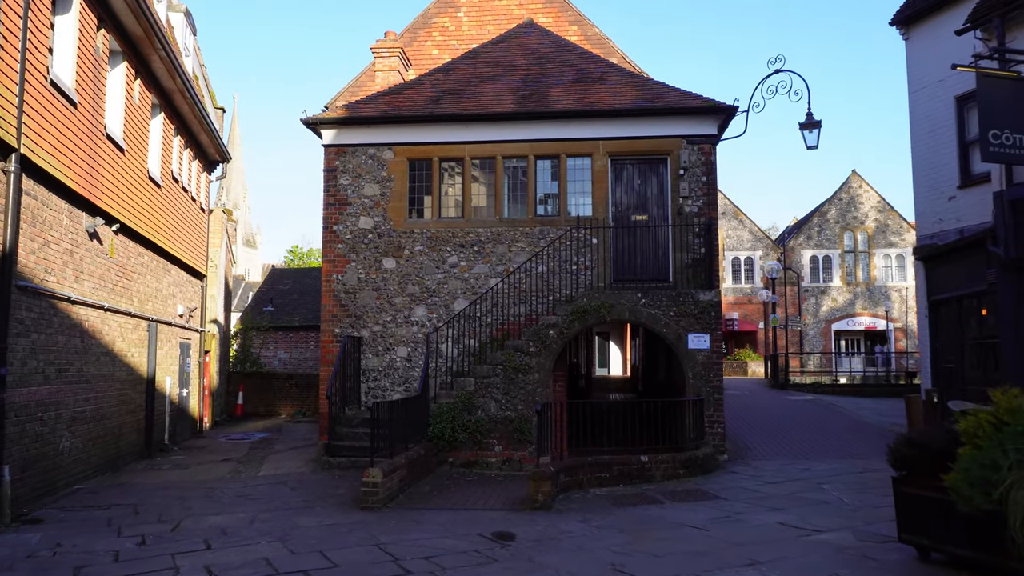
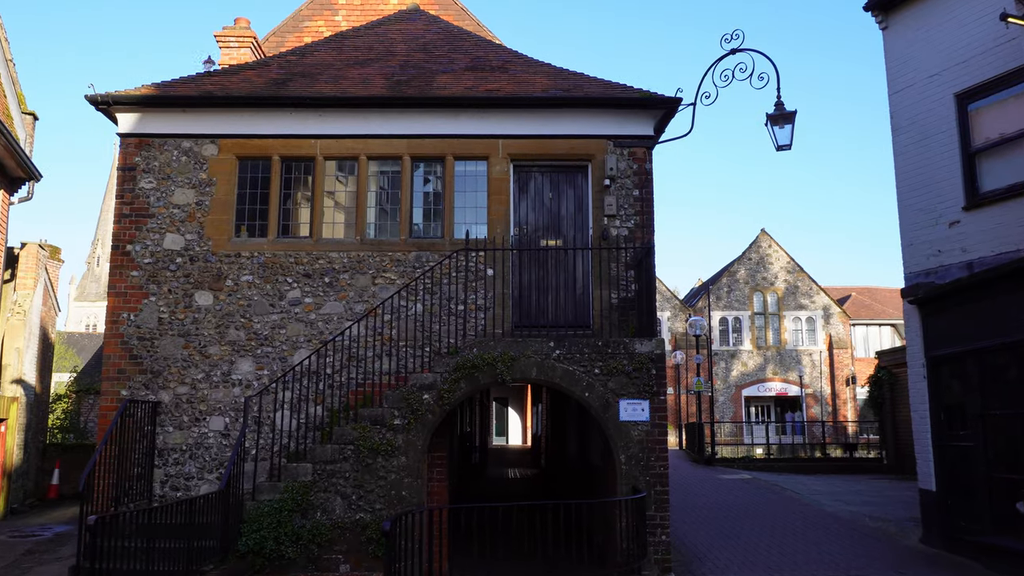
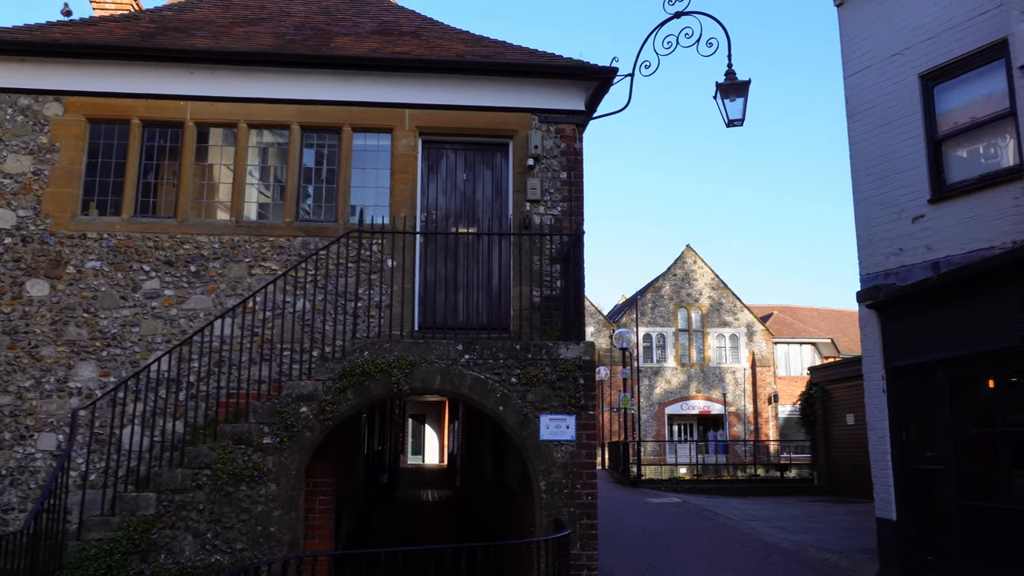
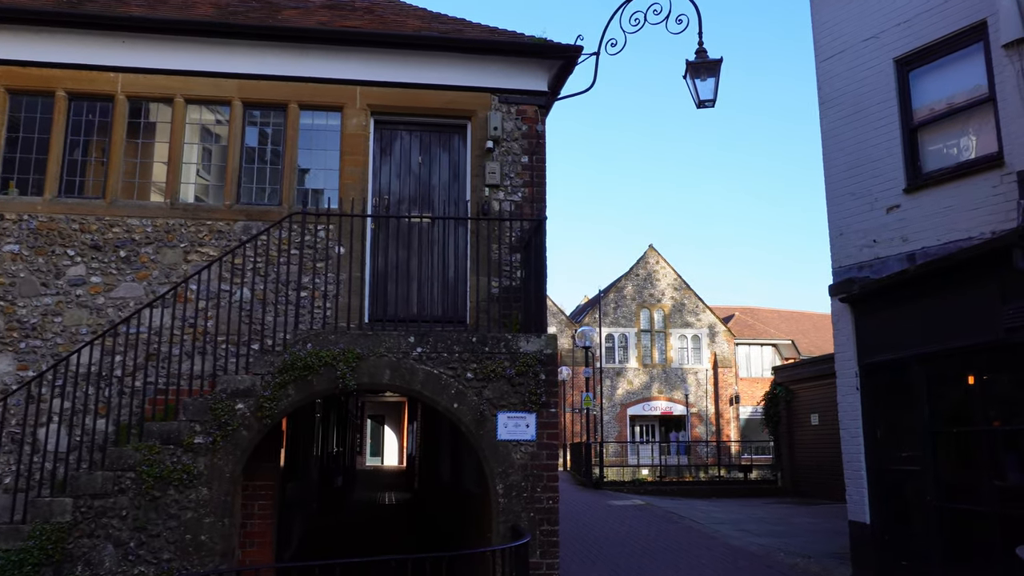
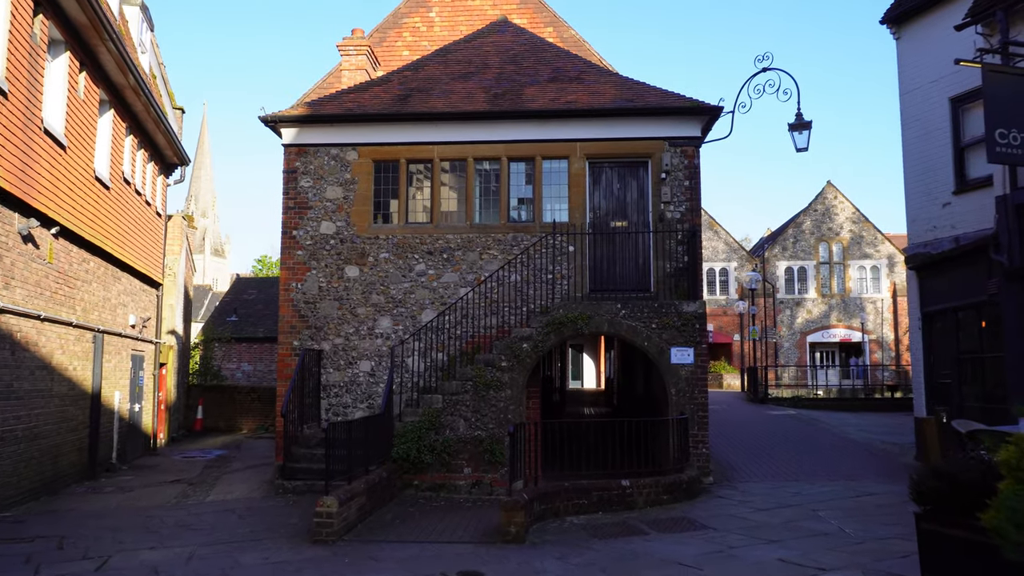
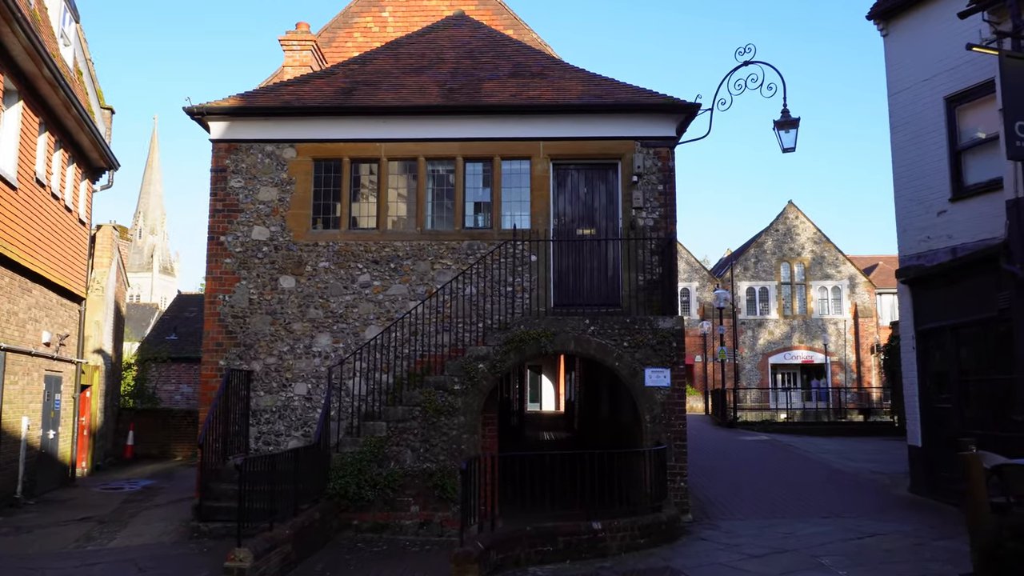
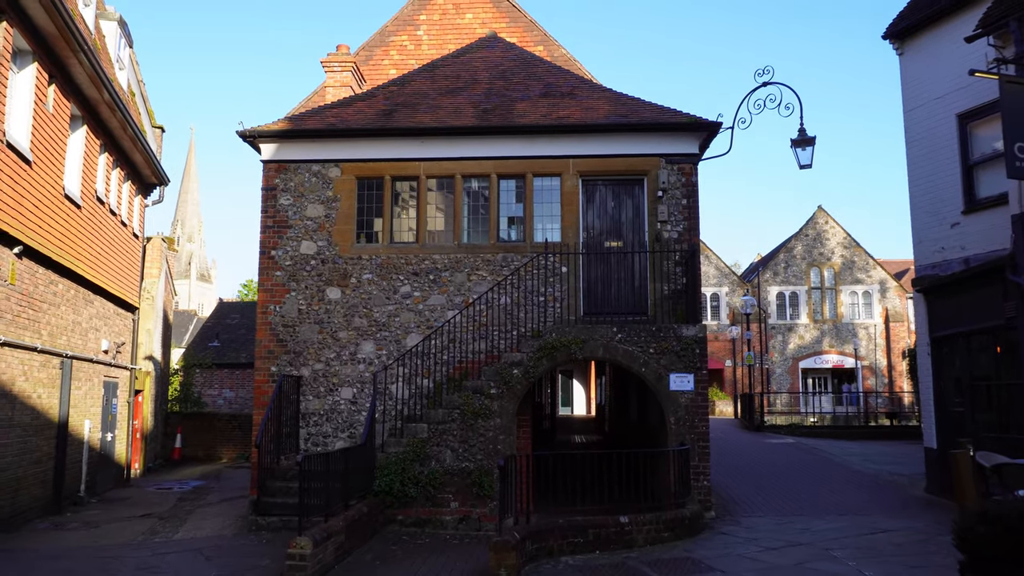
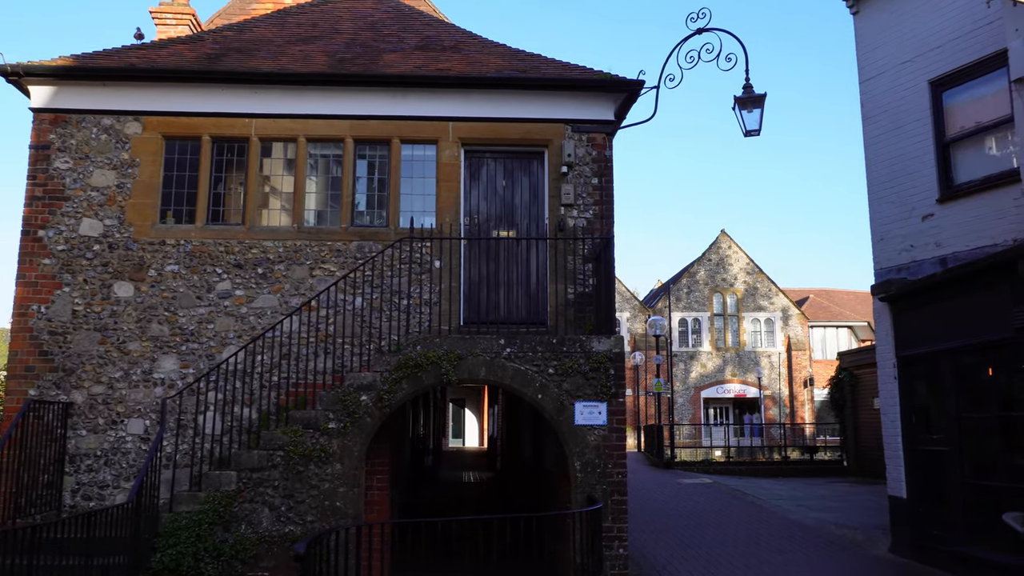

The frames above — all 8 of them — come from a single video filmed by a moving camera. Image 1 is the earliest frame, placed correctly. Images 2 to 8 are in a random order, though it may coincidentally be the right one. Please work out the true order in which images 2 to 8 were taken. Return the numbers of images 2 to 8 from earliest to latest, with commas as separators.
5, 7, 6, 2, 8, 3, 4
